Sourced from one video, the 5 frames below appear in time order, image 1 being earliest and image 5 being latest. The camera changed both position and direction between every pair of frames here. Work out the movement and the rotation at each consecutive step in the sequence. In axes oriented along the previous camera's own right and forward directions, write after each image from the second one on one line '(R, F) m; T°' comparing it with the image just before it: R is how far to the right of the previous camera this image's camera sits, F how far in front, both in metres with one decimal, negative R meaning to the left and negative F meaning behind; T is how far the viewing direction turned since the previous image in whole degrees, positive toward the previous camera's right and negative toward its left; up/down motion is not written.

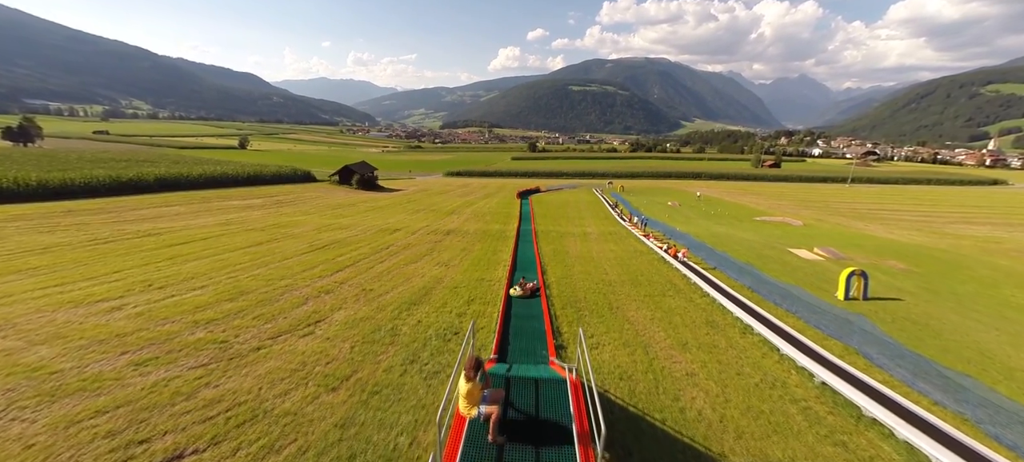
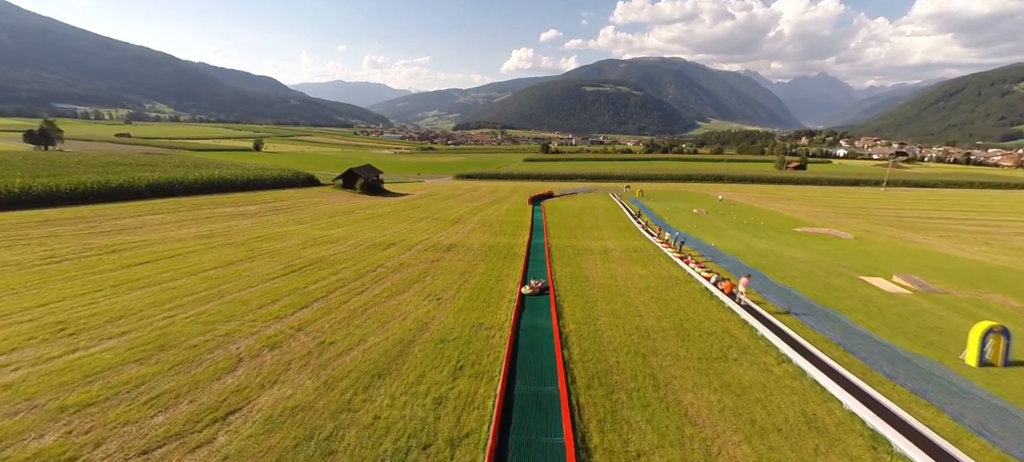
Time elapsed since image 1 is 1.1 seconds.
(+0.2, +3.4) m; -2°
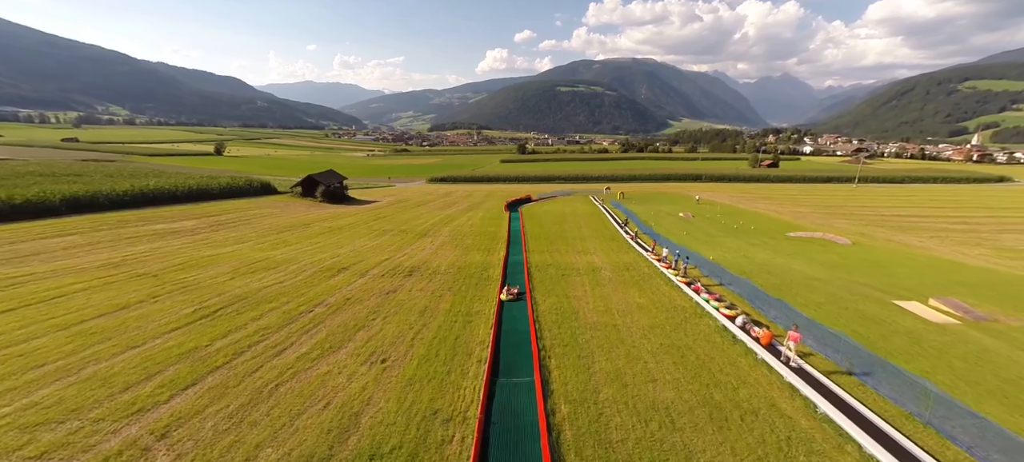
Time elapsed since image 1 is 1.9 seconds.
(+0.3, +3.3) m; +3°
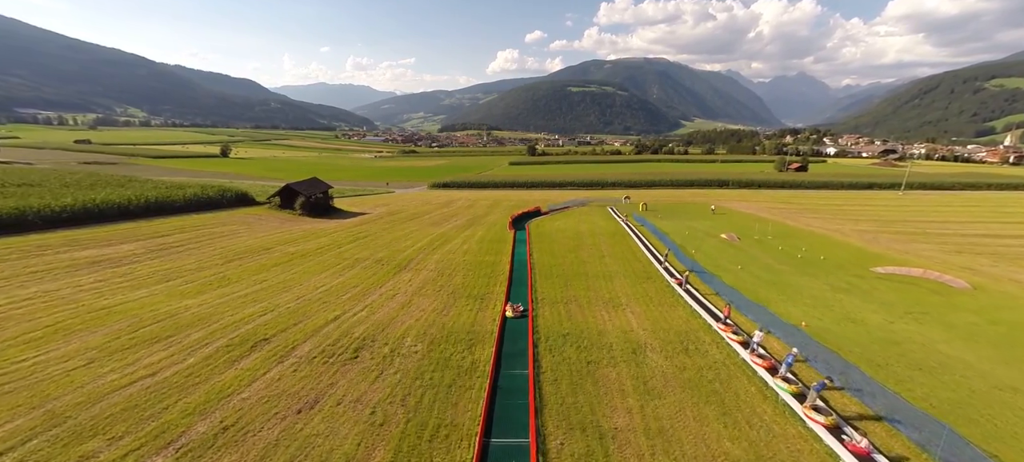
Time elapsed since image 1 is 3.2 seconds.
(+0.4, +6.7) m; -1°
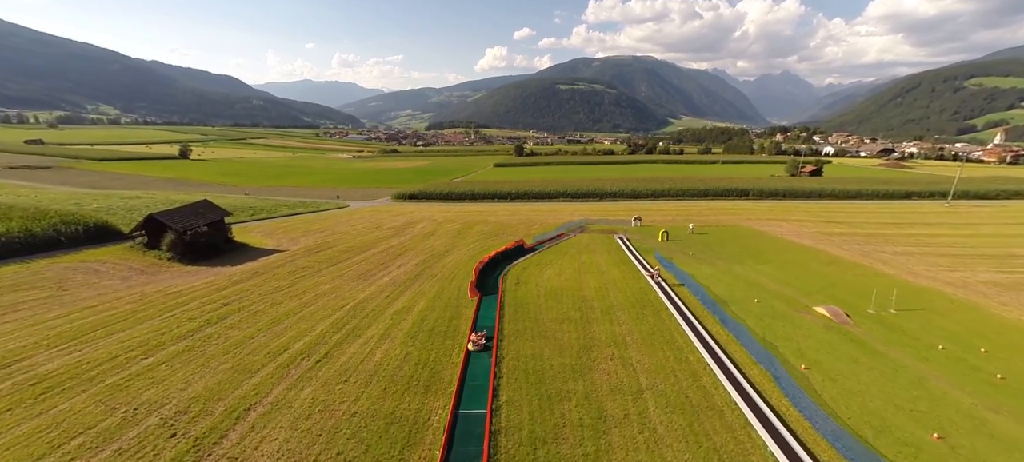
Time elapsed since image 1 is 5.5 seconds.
(+1.6, +13.0) m; +2°
